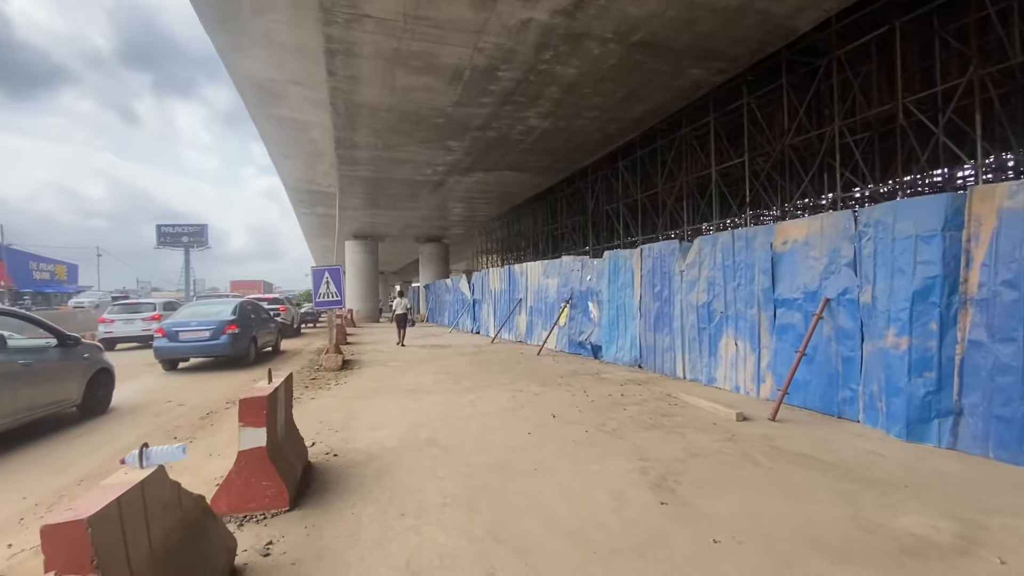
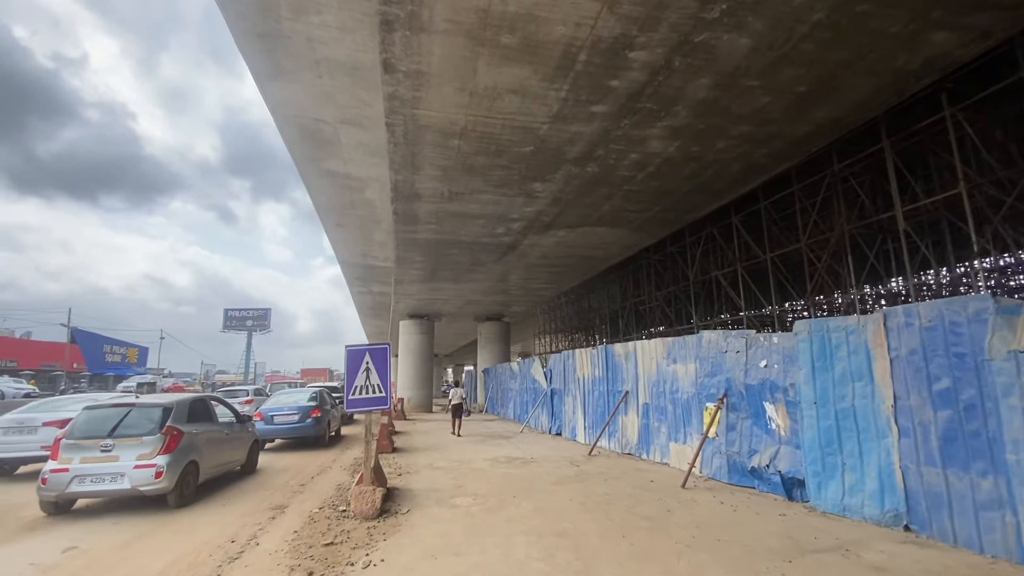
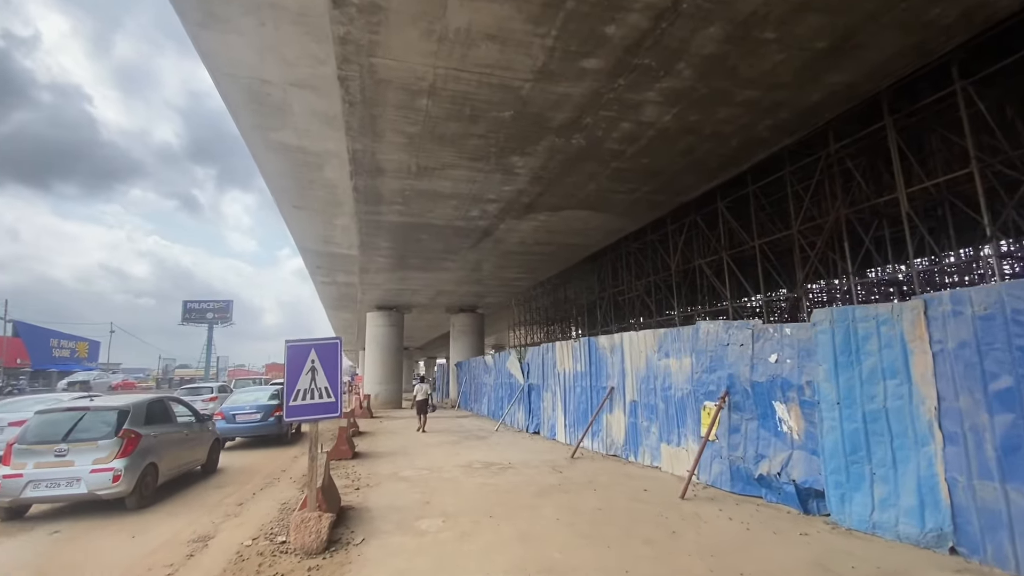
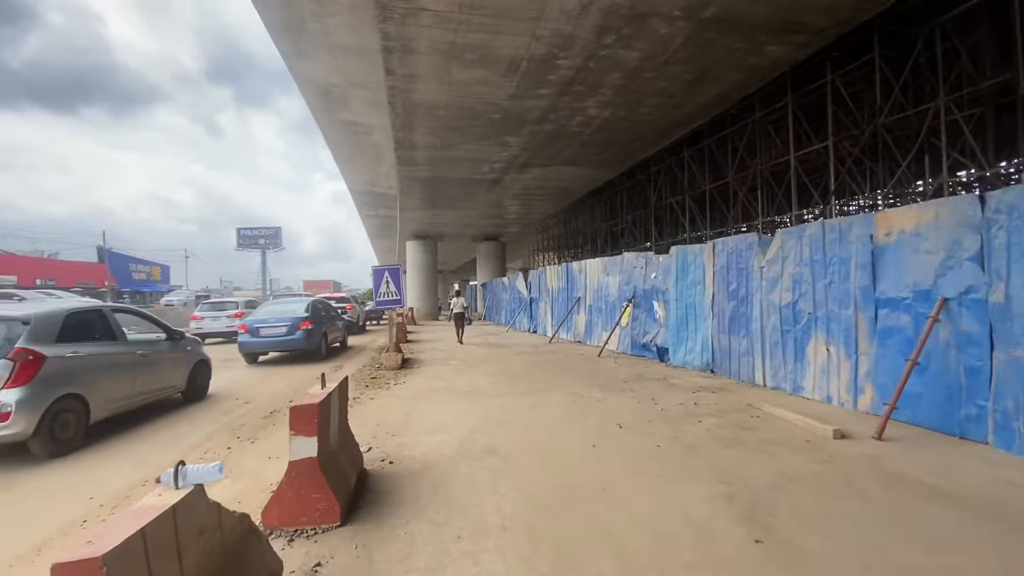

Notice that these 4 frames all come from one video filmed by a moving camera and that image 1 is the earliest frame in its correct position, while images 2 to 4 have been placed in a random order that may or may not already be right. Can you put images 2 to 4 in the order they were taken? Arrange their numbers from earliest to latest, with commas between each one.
4, 2, 3
